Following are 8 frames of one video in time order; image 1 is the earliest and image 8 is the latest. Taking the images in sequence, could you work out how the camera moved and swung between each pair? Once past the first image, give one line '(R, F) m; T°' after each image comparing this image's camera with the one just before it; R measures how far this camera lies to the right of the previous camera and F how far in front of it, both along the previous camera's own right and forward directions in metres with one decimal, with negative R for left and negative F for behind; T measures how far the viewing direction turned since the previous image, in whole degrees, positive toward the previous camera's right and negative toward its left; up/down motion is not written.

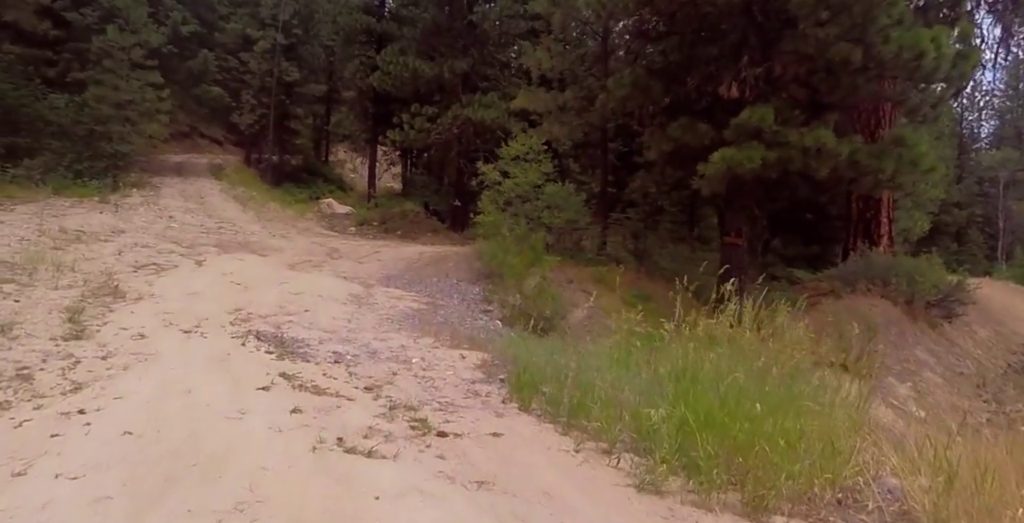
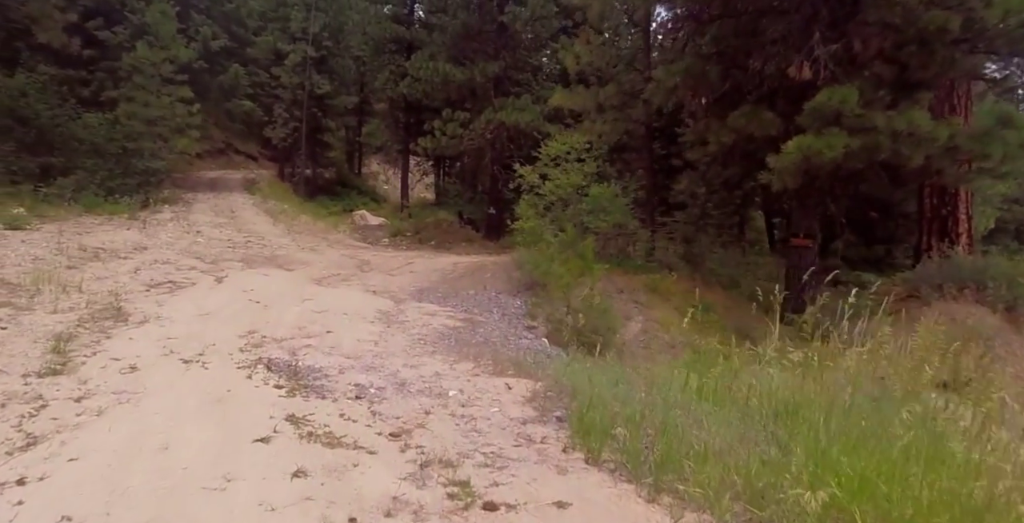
(-0.1, +0.9) m; -3°
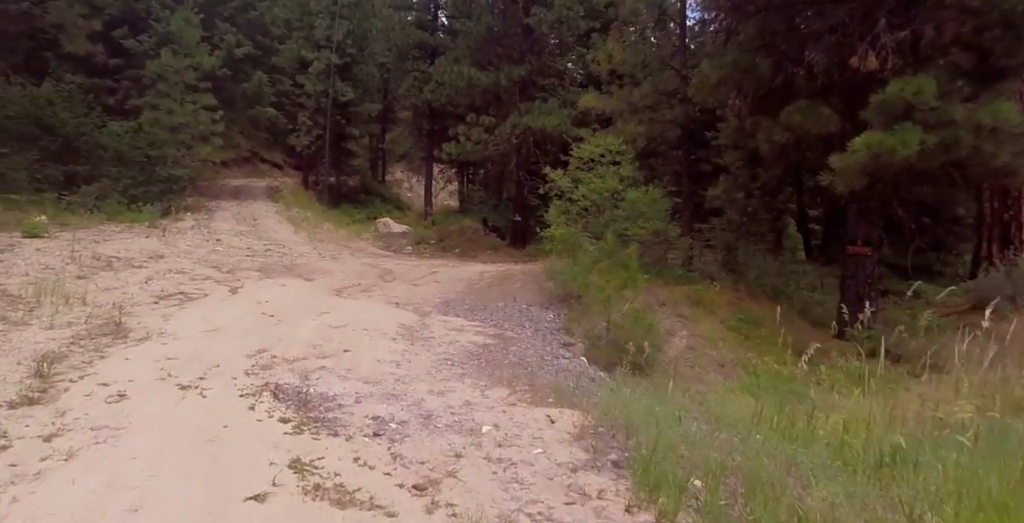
(-0.1, +0.7) m; -2°
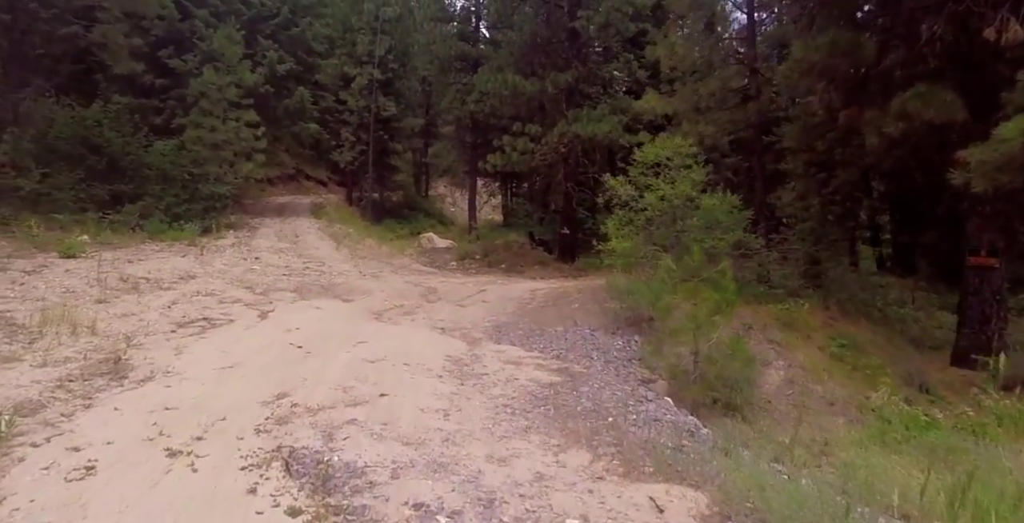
(-0.2, +1.1) m; -4°
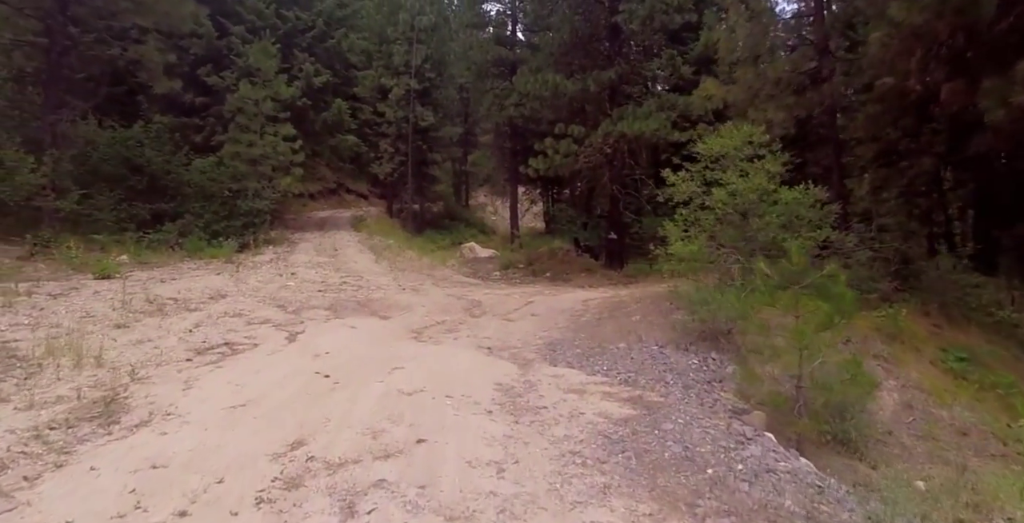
(-0.1, +0.9) m; -4°
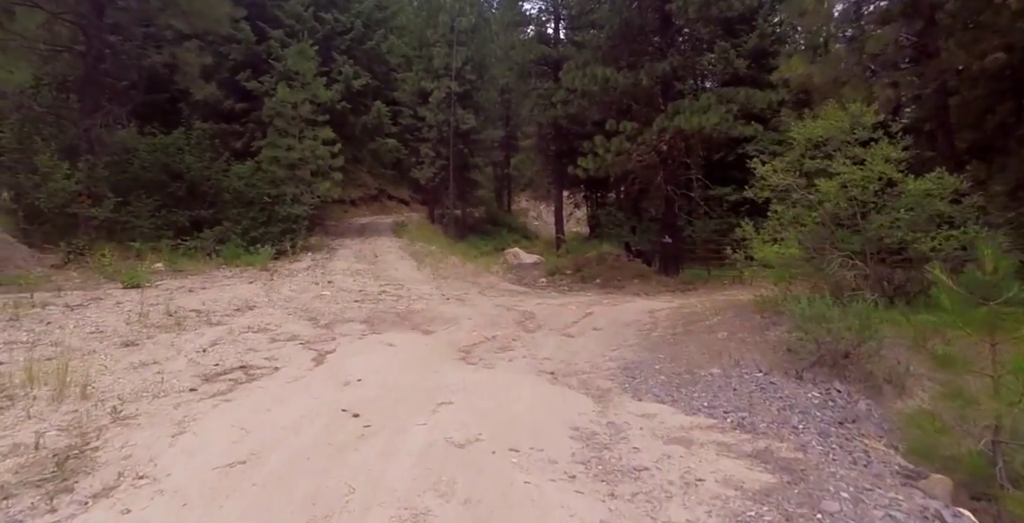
(-0.2, +1.2) m; -4°
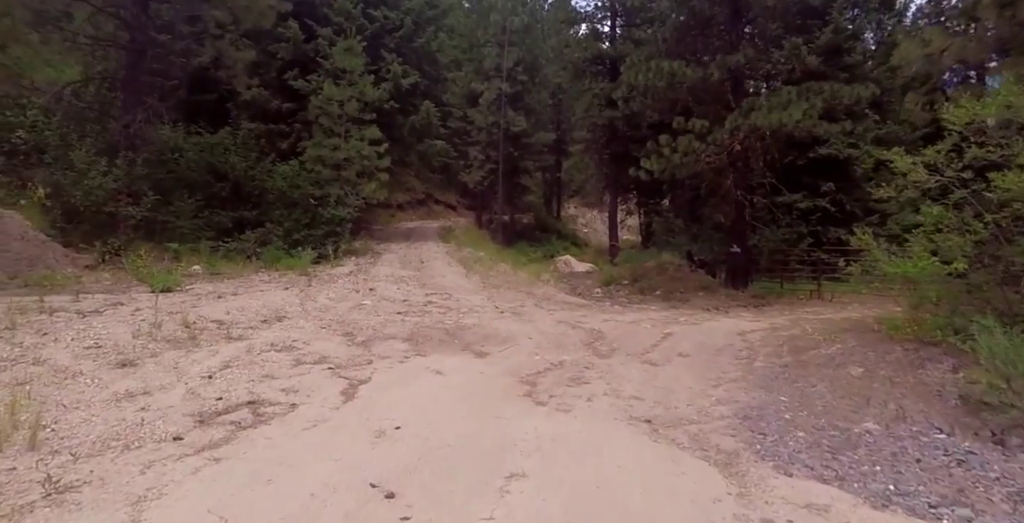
(-0.3, +1.3) m; -4°
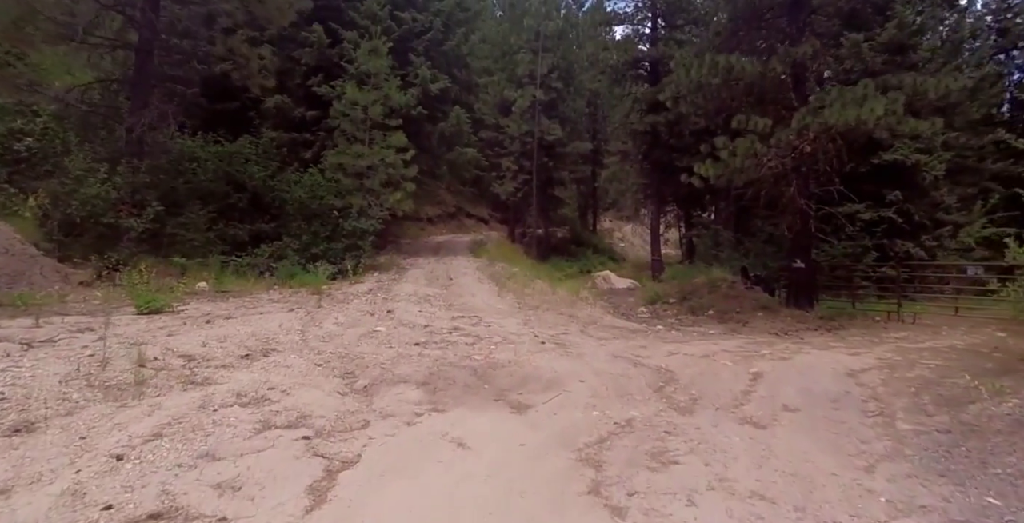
(-0.1, +1.7) m; -3°
